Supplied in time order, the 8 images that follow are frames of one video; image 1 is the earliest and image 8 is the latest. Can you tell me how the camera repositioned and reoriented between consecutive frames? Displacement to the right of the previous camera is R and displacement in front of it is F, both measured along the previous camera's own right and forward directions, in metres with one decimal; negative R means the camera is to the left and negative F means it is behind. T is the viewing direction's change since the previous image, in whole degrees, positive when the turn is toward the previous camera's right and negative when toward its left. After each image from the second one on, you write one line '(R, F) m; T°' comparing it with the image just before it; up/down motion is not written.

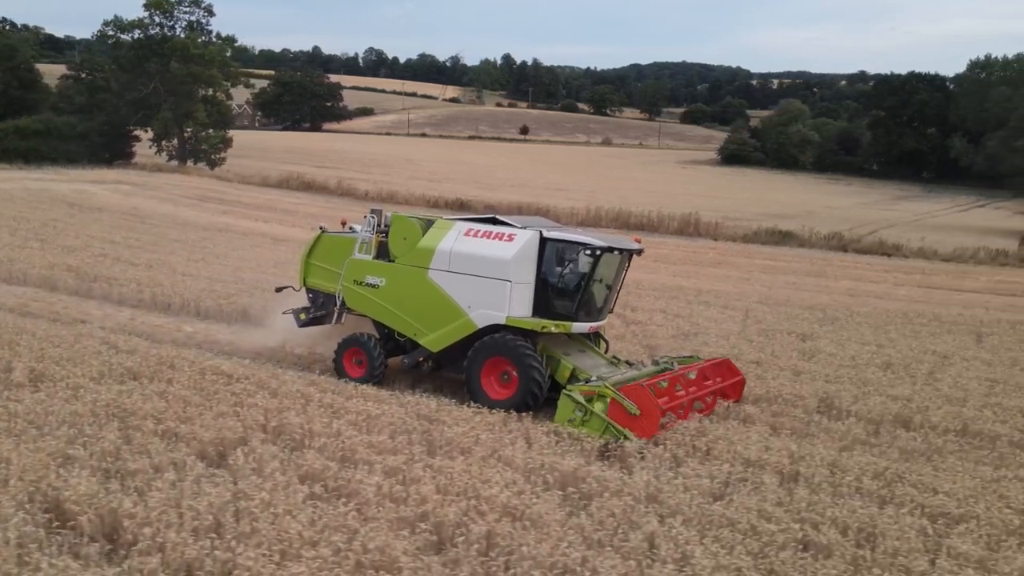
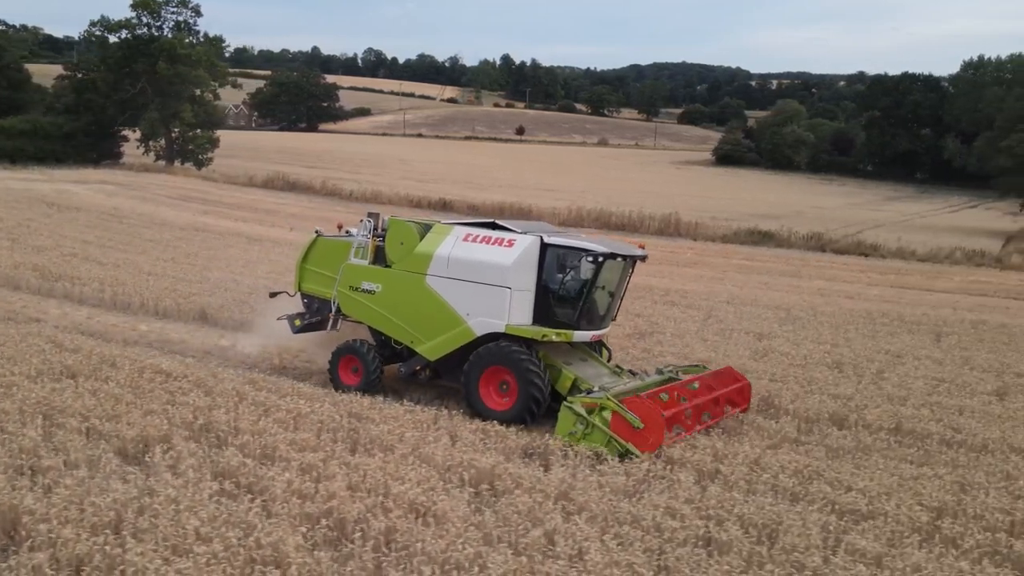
(+0.6, 0.0) m; 0°
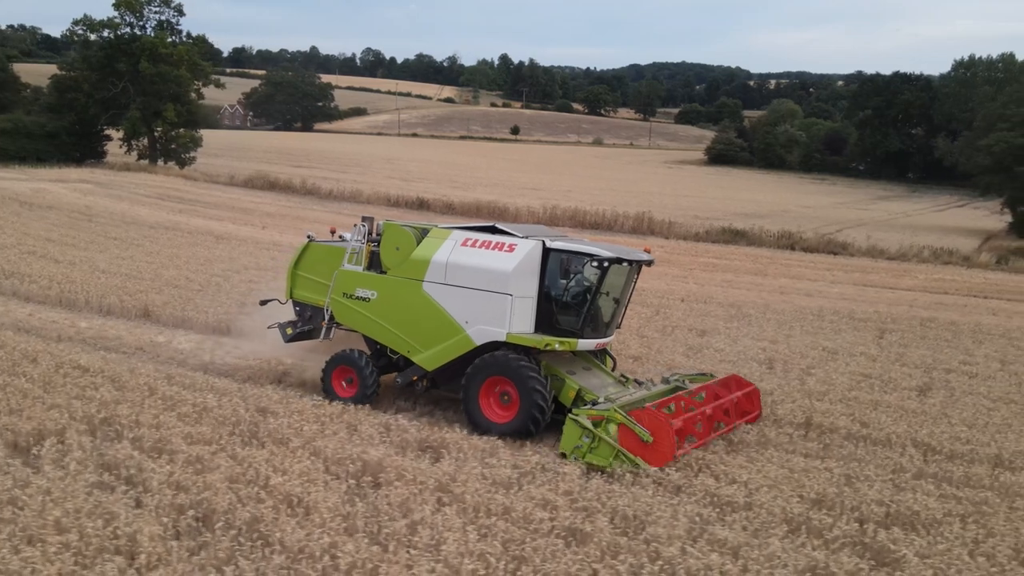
(+0.8, -0.1) m; 0°
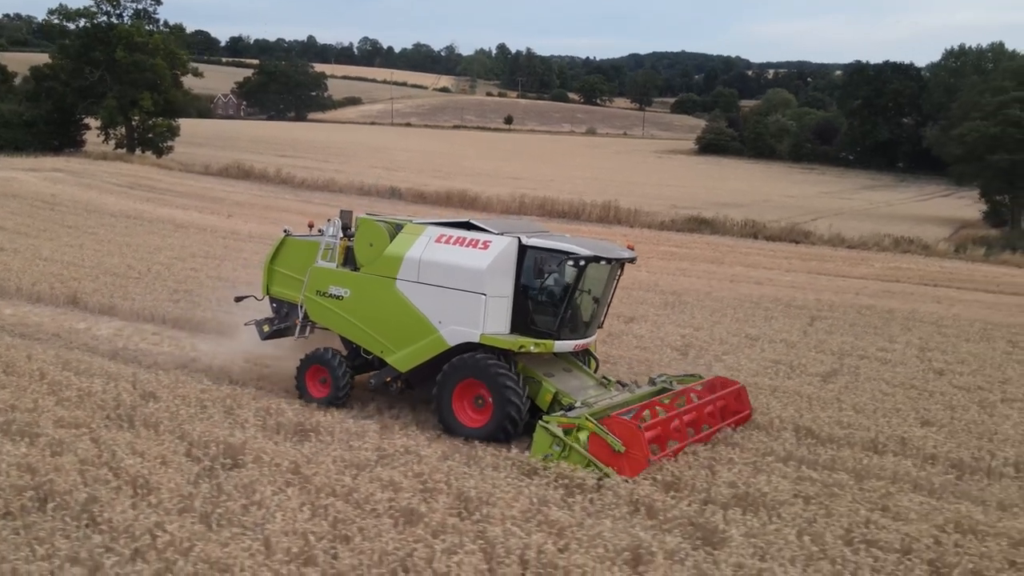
(+1.0, -0.1) m; 0°
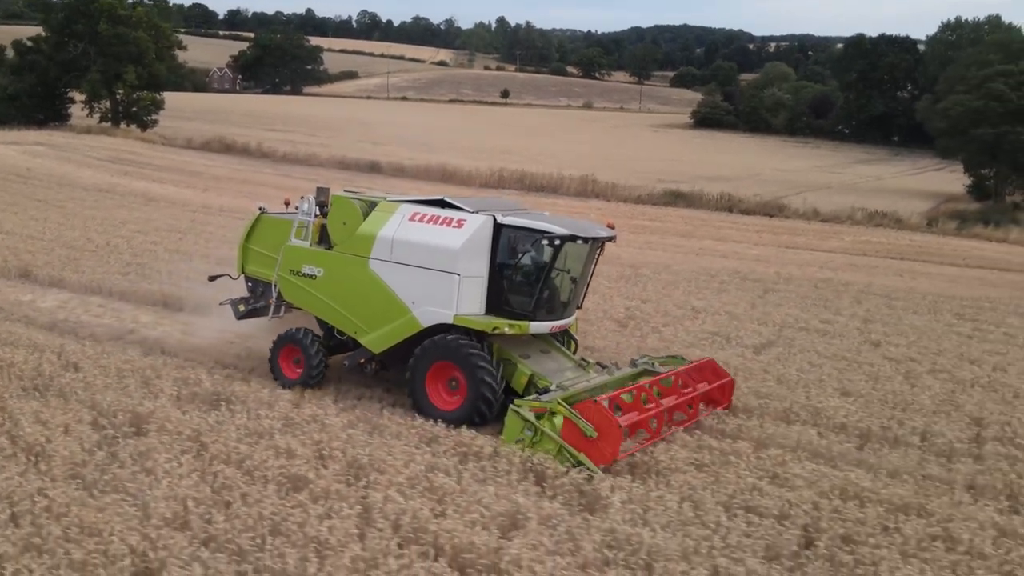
(+0.7, -0.1) m; 0°
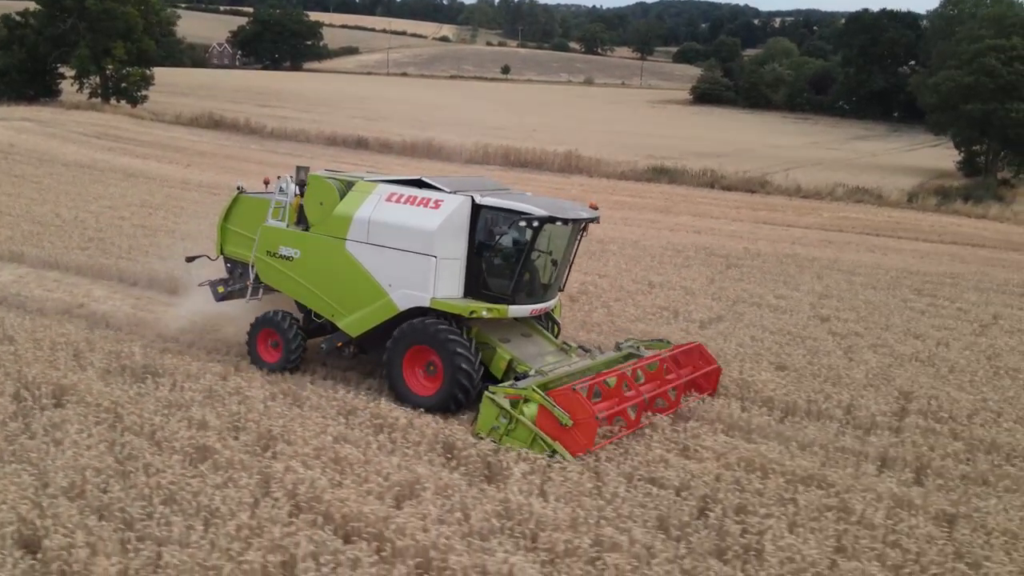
(+0.6, 0.0) m; 0°
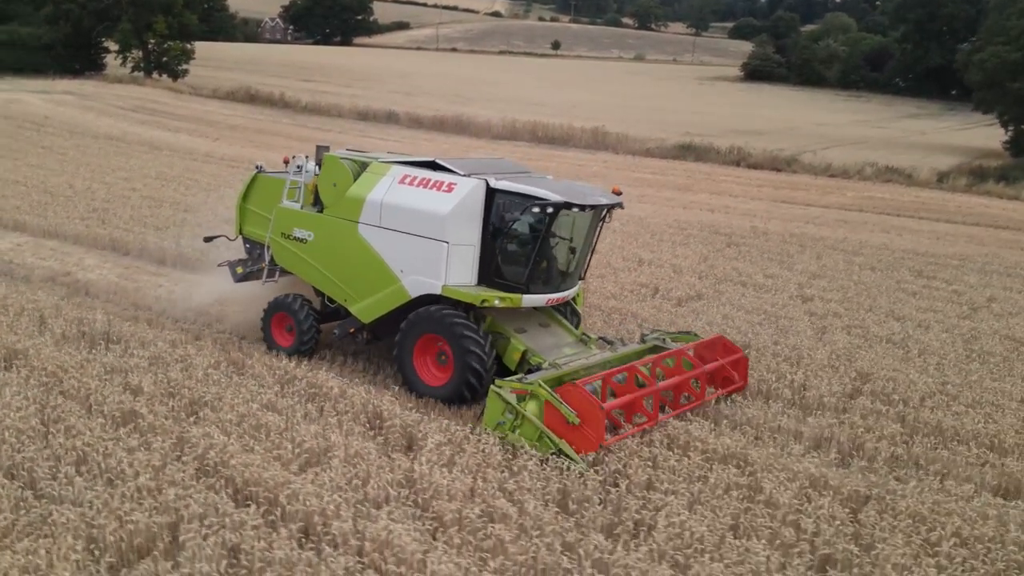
(+0.8, 0.0) m; -3°
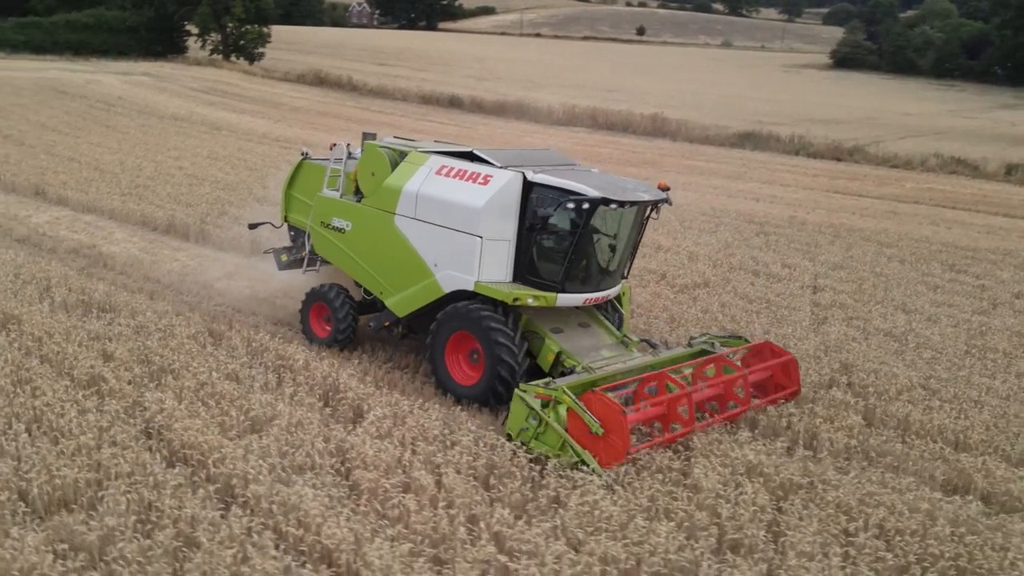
(+0.8, -0.1) m; -5°
